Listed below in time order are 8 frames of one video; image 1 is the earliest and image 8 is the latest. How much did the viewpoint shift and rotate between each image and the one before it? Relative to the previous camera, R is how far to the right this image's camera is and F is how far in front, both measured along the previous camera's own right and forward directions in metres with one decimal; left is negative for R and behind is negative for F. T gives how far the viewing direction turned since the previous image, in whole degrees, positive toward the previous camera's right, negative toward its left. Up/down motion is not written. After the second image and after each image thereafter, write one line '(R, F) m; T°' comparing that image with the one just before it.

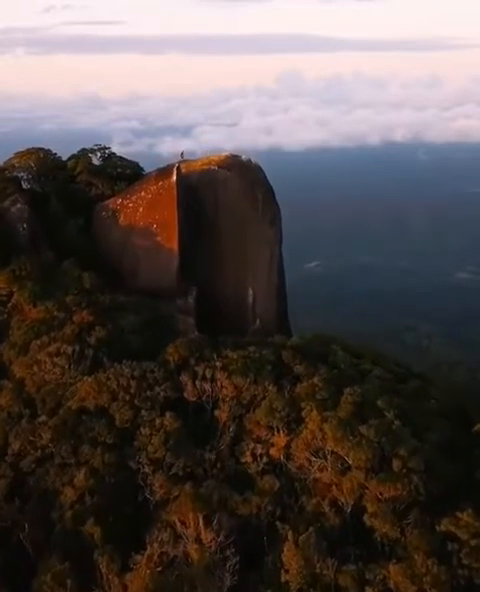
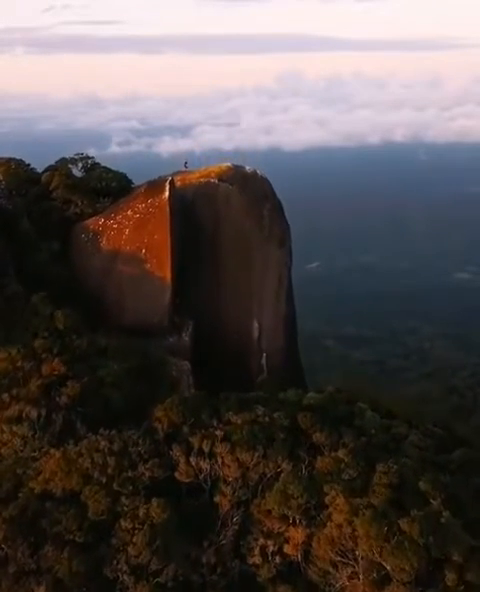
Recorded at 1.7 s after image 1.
(-0.1, +3.2) m; 0°
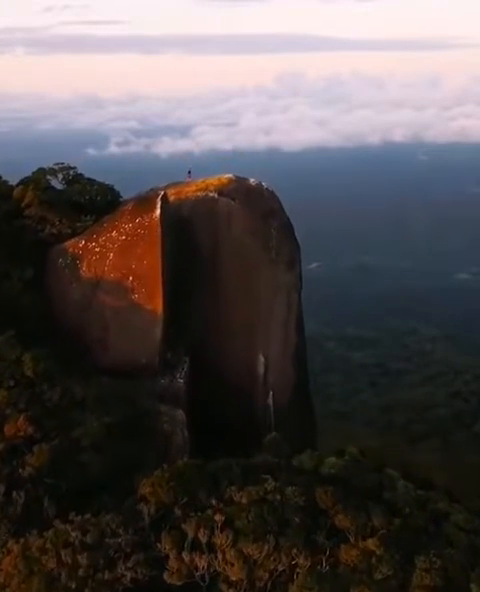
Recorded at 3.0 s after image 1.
(-0.1, +2.5) m; 0°
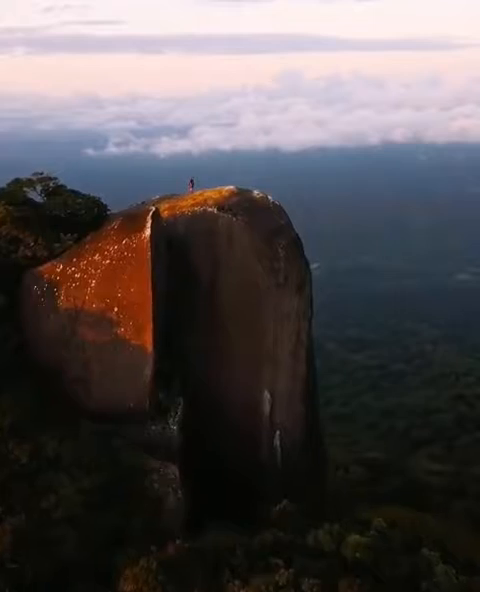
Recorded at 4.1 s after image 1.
(-0.1, +2.1) m; 0°
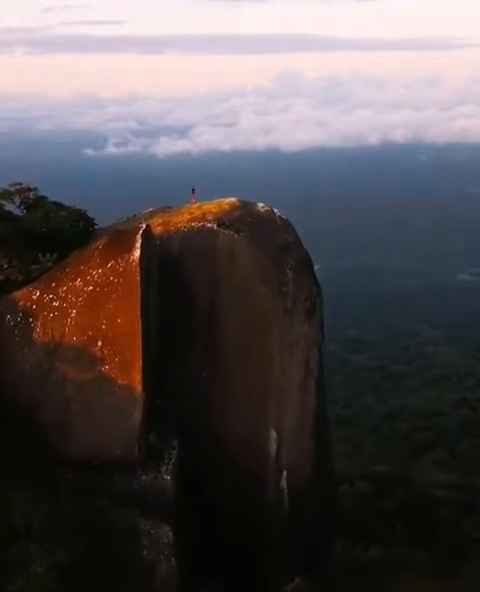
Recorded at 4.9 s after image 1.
(0.0, +1.7) m; 0°
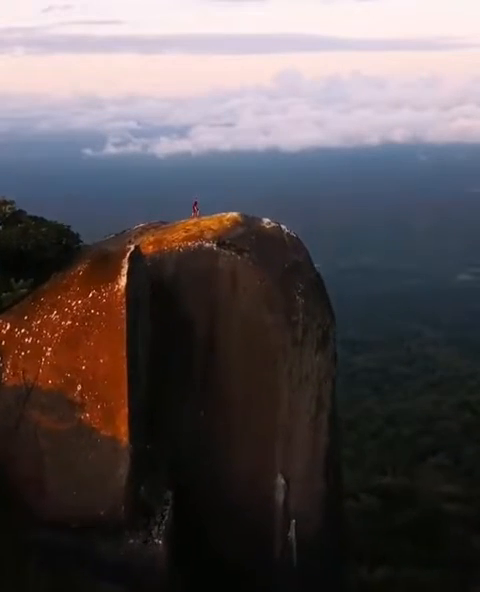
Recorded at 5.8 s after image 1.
(0.0, +1.6) m; 0°
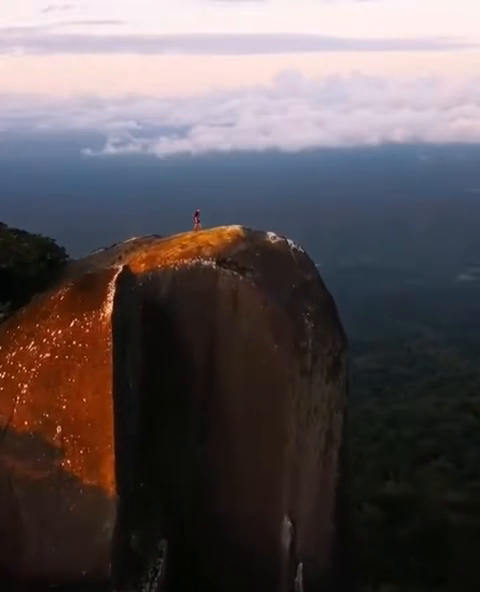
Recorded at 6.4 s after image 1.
(0.0, +1.2) m; 0°
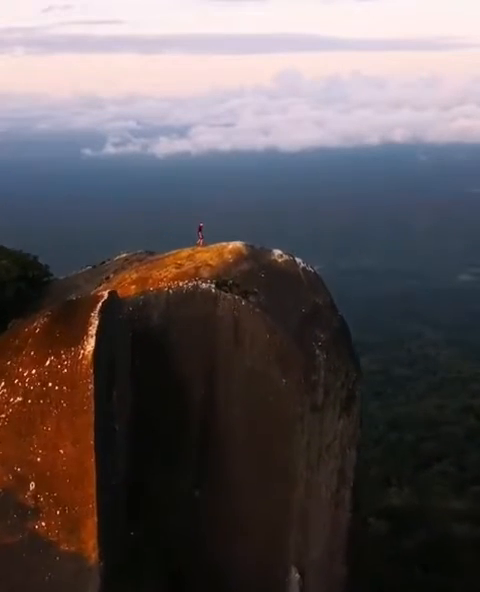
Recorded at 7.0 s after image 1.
(0.0, +1.2) m; 0°
